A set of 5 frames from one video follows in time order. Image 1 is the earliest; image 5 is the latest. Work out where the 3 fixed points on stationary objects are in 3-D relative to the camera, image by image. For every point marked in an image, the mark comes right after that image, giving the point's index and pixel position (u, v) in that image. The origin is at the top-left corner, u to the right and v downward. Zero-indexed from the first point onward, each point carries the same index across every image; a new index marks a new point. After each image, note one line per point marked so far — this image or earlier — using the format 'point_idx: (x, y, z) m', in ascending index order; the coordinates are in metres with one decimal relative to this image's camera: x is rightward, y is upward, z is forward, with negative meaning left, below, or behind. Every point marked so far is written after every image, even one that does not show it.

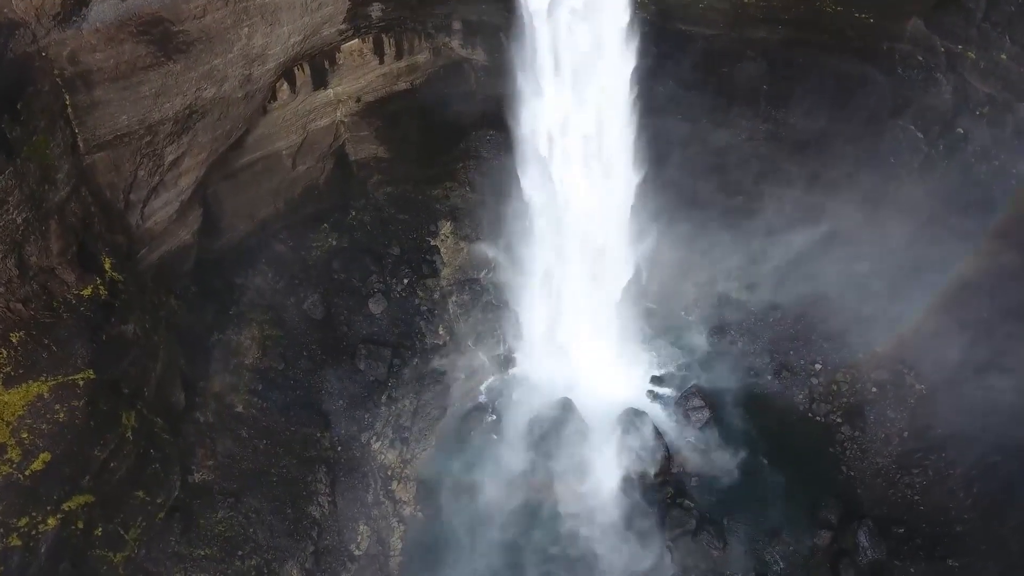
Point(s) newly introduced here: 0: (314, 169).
0: (-5.4, +3.3, +16.2) m
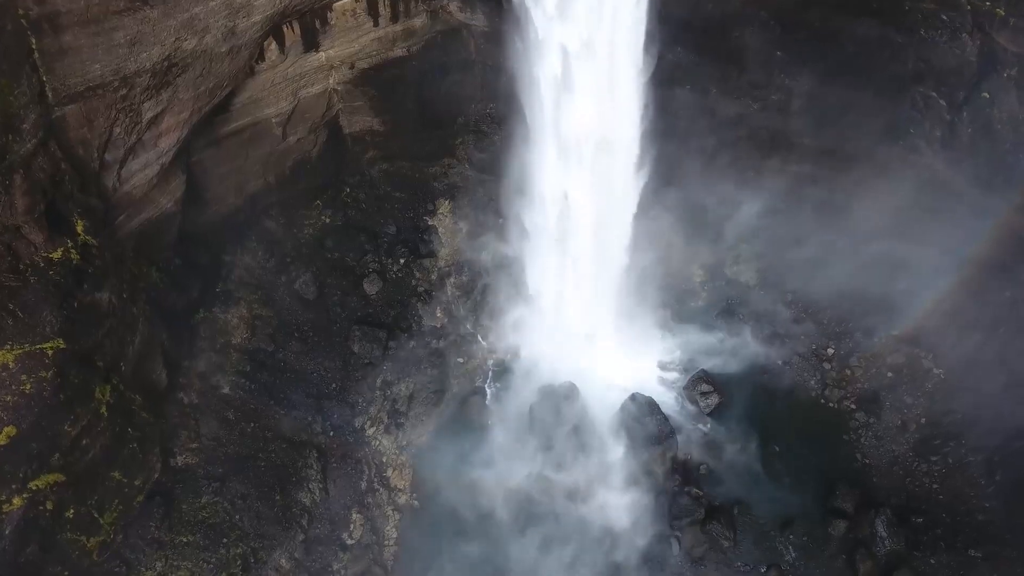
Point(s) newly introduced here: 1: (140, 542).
0: (-5.3, +3.9, +15.5) m
1: (-7.2, -4.9, +11.7) m
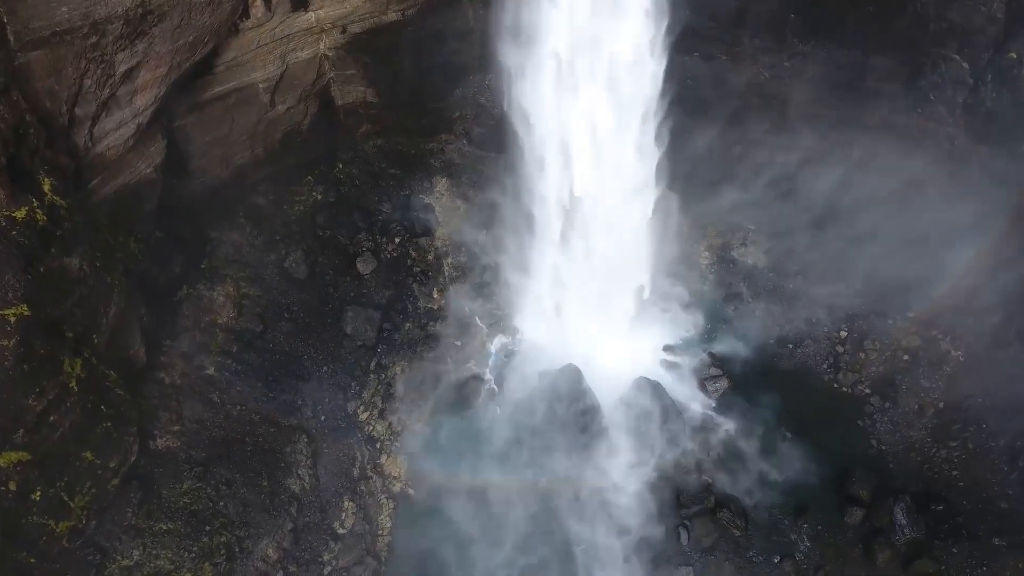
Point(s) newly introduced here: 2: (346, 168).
0: (-5.3, +4.4, +14.8) m
1: (-7.2, -4.4, +10.9) m
2: (-4.5, +3.2, +16.1) m
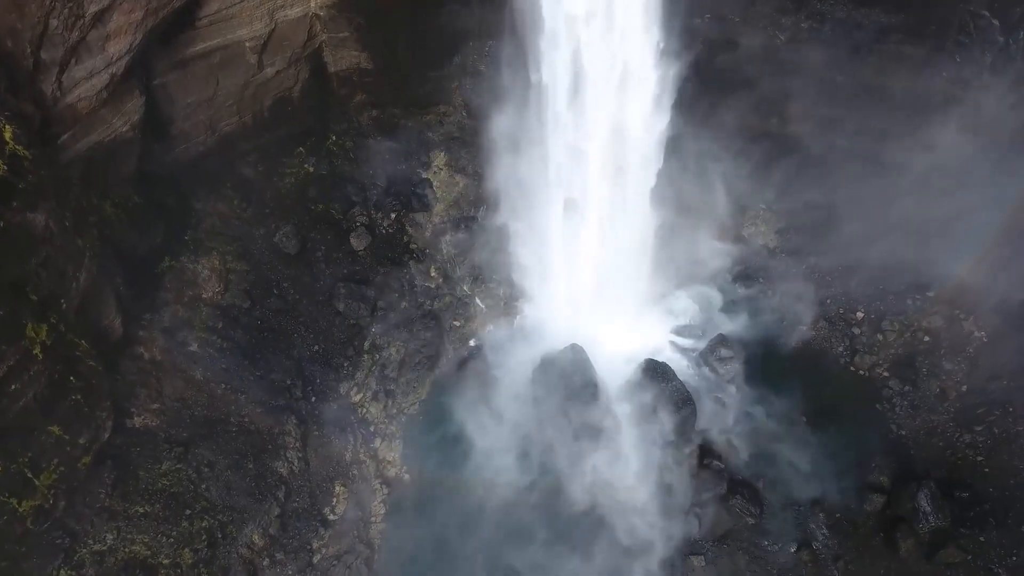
0: (-5.3, +5.0, +14.1) m
1: (-7.2, -3.8, +10.2) m
2: (-4.5, +3.8, +15.4) m
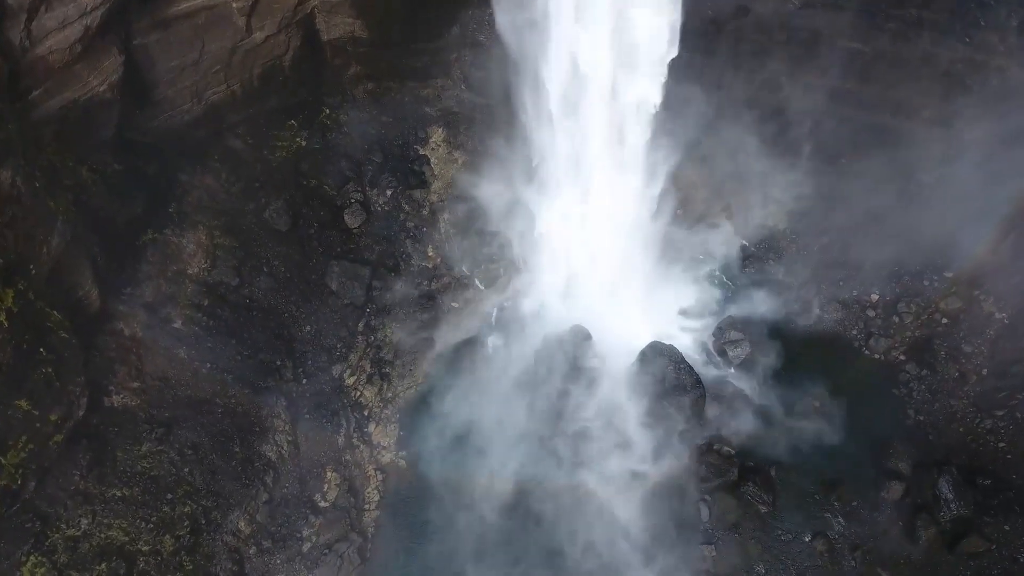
0: (-5.3, +5.5, +13.4) m
1: (-7.2, -3.3, +9.5) m
2: (-4.4, +4.3, +14.8) m
